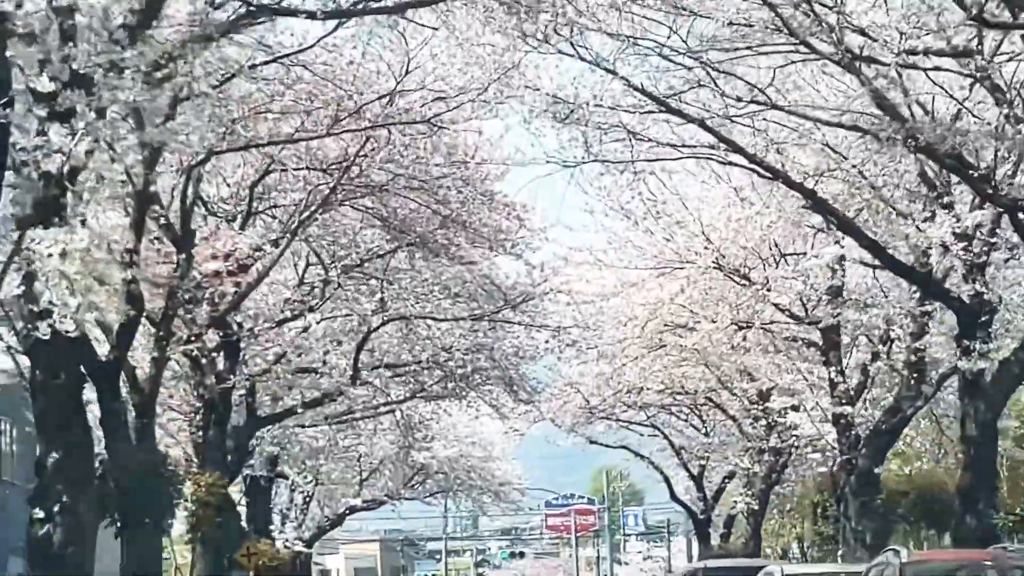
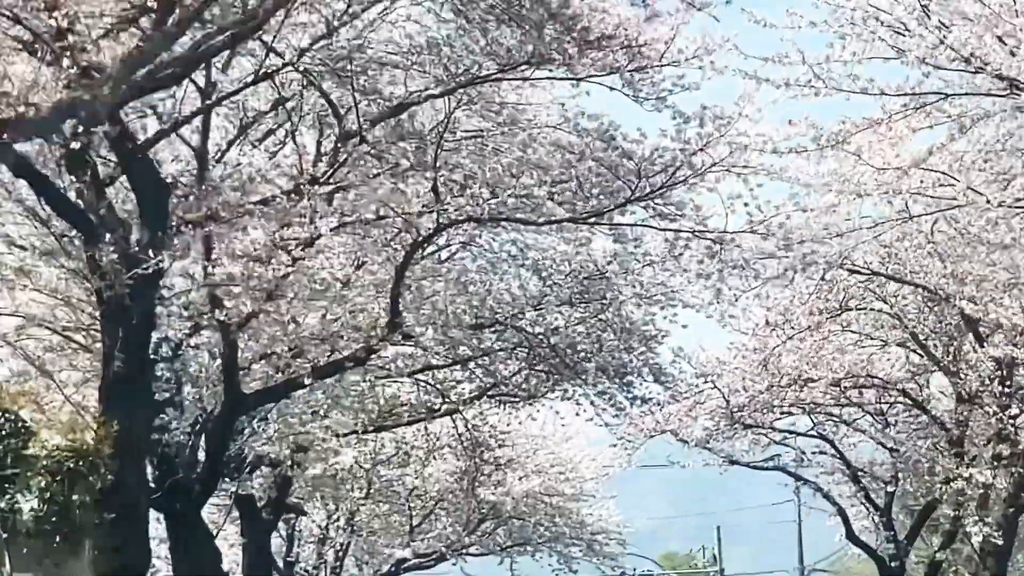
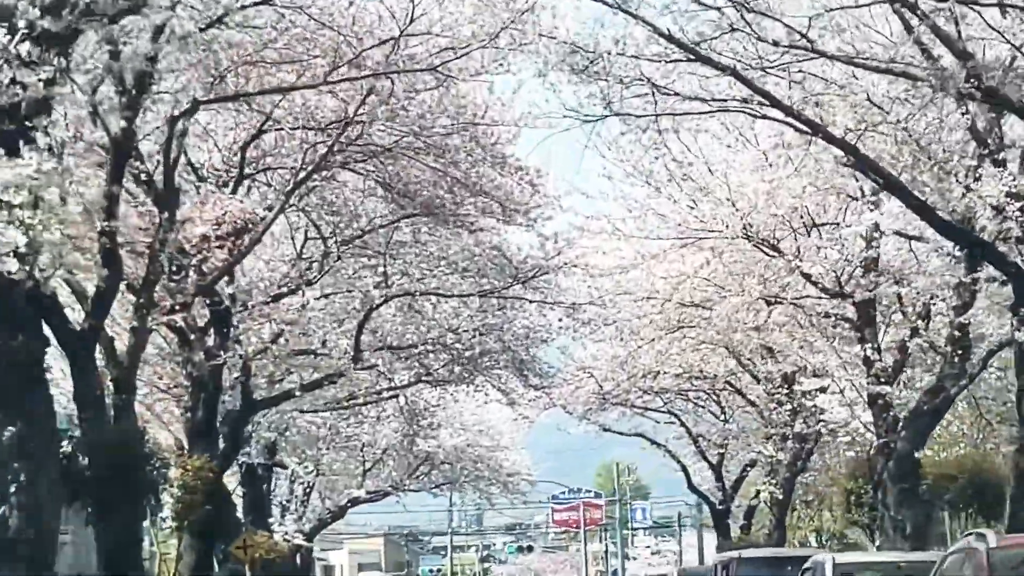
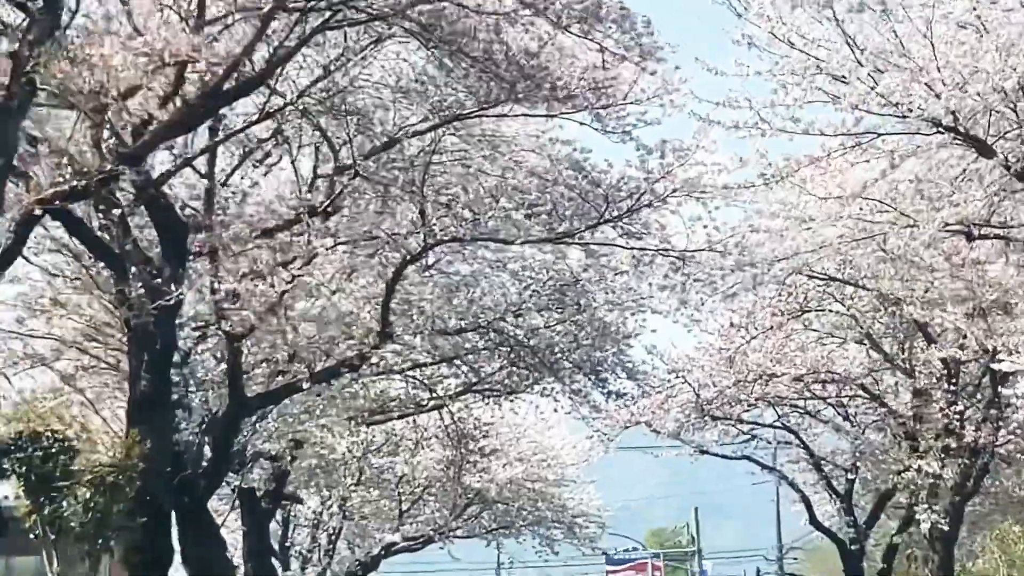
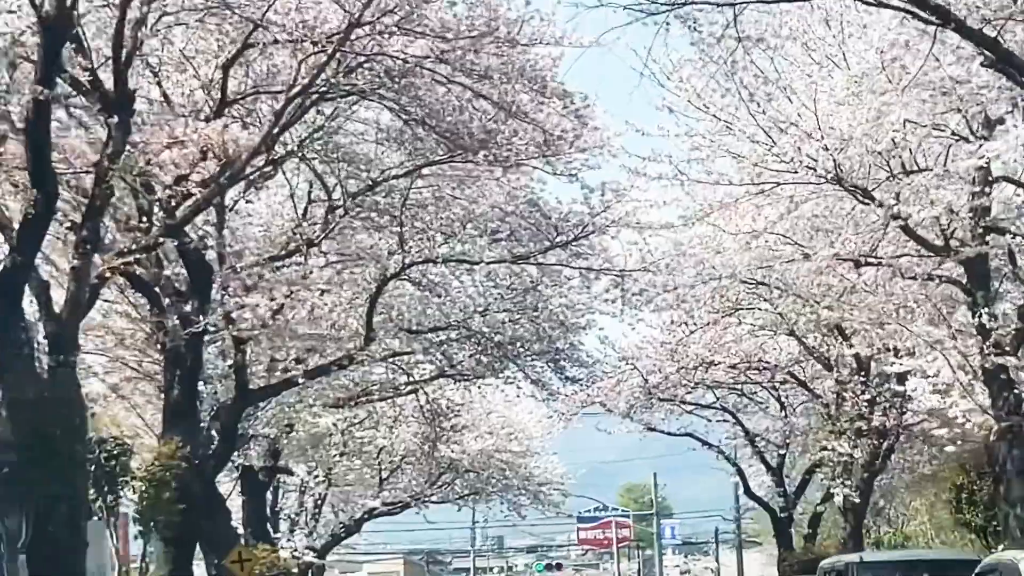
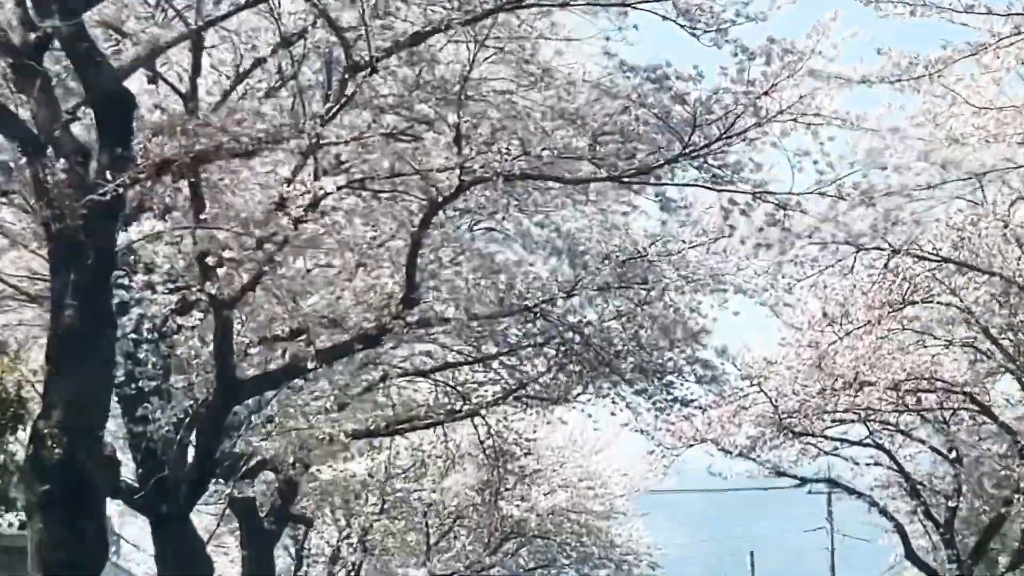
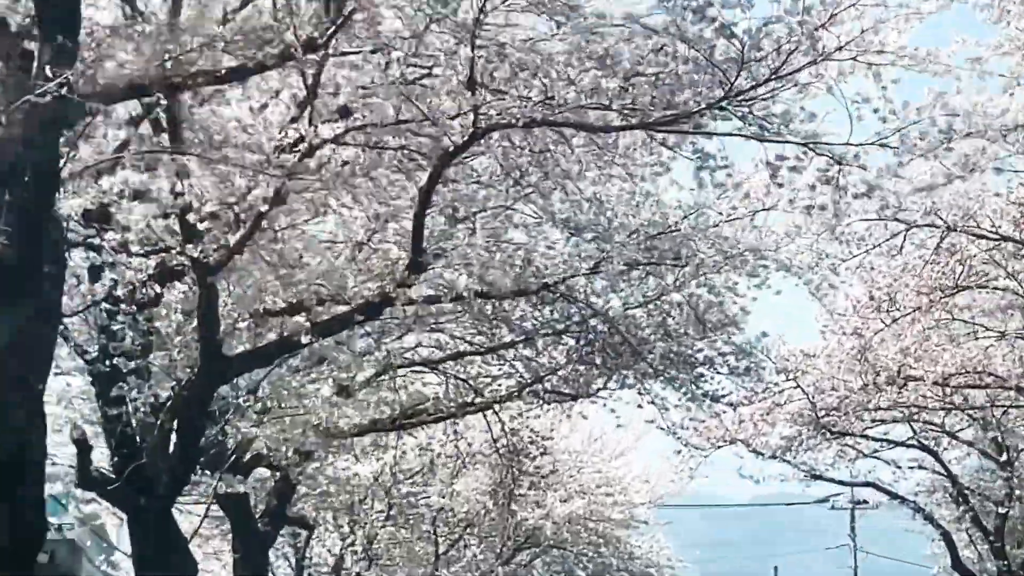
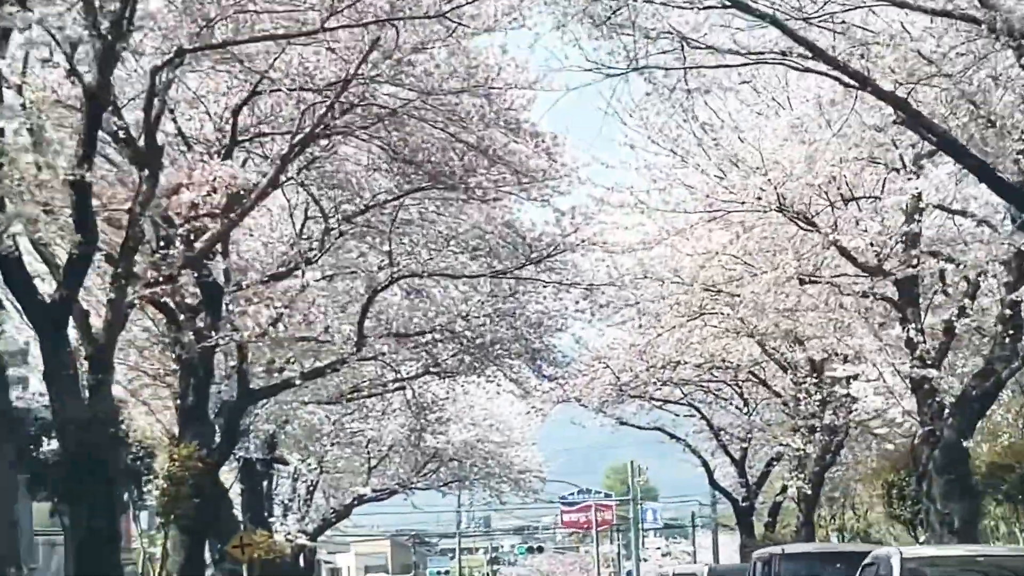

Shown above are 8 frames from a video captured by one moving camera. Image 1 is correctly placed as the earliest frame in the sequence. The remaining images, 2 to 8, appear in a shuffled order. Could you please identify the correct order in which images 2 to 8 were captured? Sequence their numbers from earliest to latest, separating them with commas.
3, 8, 5, 4, 2, 6, 7
